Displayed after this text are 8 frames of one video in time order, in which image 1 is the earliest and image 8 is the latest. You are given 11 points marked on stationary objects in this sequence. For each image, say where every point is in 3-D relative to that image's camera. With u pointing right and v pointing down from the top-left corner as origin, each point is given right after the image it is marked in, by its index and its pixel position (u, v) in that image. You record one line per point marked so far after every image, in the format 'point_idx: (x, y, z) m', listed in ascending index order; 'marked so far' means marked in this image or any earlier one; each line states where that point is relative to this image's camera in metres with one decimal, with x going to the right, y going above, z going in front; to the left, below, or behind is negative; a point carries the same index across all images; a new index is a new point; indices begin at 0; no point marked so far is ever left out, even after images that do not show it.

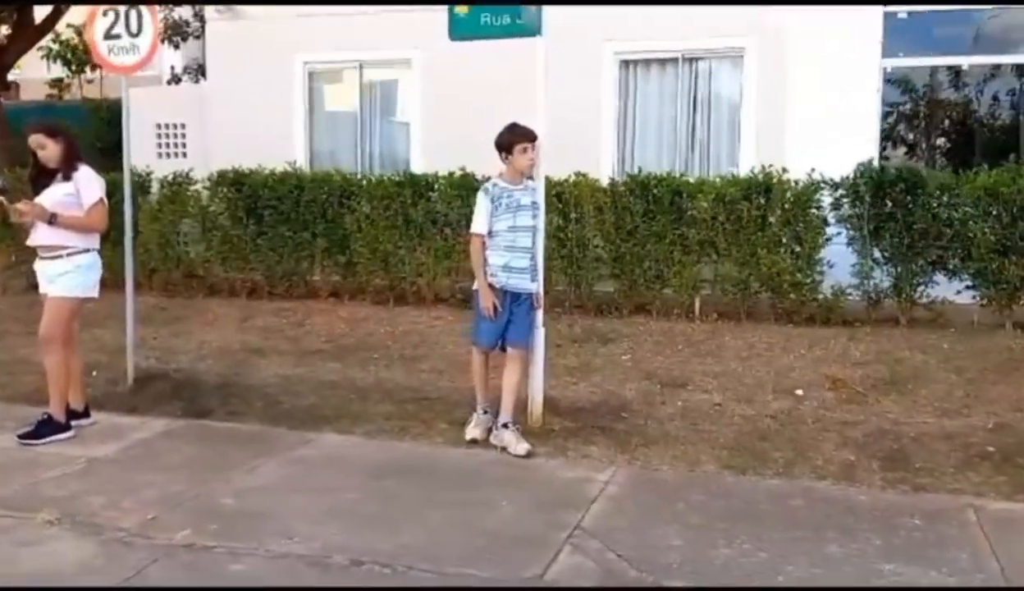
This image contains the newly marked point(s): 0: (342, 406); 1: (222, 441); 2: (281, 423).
0: (-1.2, -0.8, +6.7) m
1: (-1.9, -1.0, +6.0) m
2: (-1.6, -0.9, +6.4) m
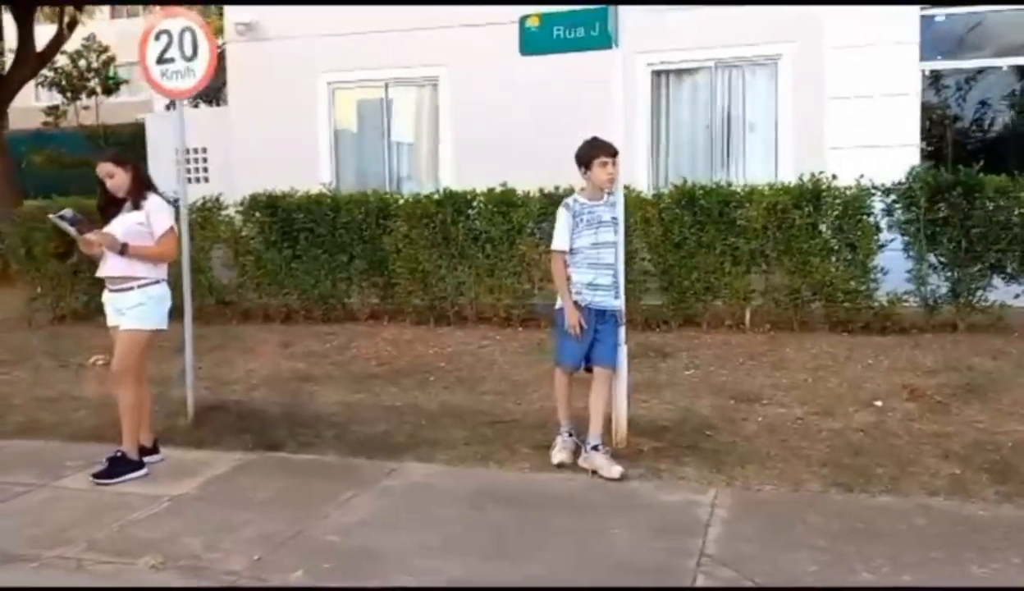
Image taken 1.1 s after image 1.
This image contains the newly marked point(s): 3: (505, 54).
0: (-0.7, -1.0, +6.5) m
1: (-1.3, -1.1, +5.8) m
2: (-1.1, -1.1, +6.2) m
3: (-0.1, +3.2, +12.0) m
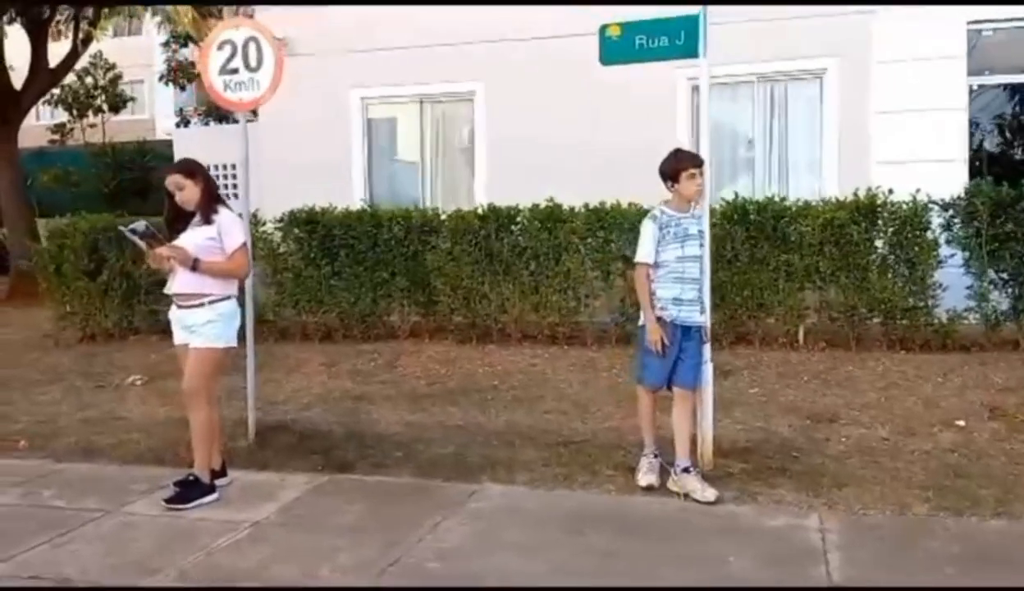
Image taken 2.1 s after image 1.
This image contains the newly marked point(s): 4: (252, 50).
0: (-0.2, -1.1, +6.3) m
1: (-0.8, -1.2, +5.5) m
2: (-0.5, -1.2, +6.0) m
3: (+0.4, +3.0, +11.9) m
4: (-1.9, +1.8, +6.5) m
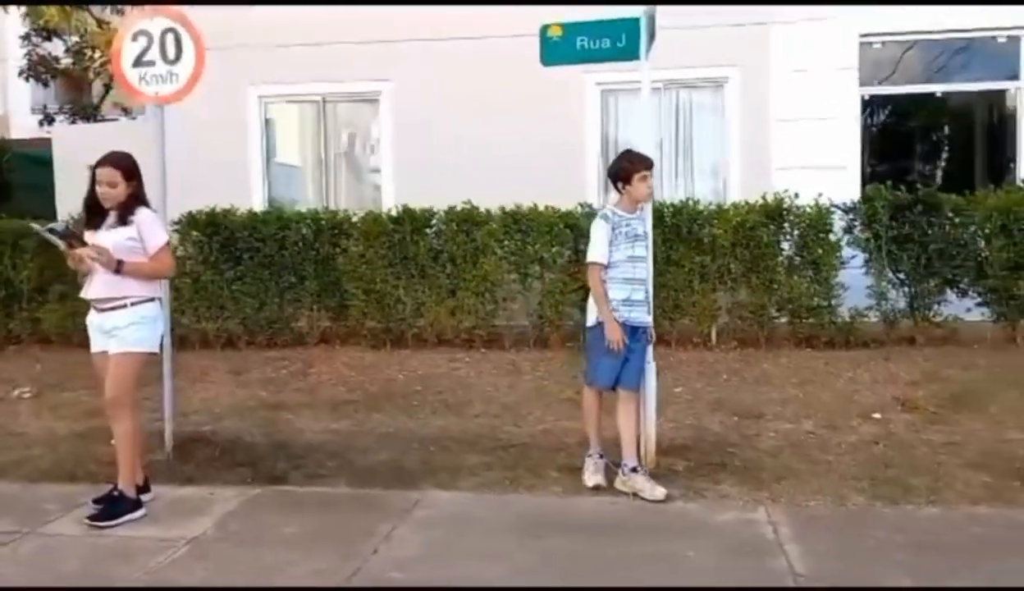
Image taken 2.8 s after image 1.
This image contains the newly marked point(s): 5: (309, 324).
0: (-0.6, -1.1, +6.2) m
1: (-1.1, -1.2, +5.3) m
2: (-0.9, -1.2, +5.8) m
3: (-0.8, +2.9, +11.8) m
4: (-2.3, +1.7, +6.2) m
5: (-2.3, -0.3, +10.2) m
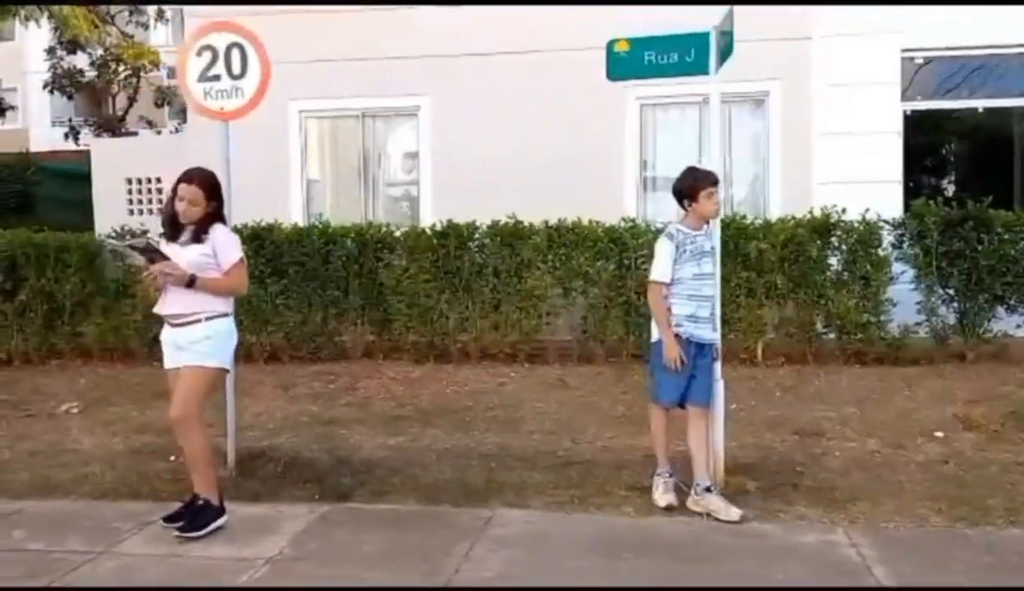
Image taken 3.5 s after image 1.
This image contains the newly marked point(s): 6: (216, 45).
0: (-0.1, -1.2, +6.1) m
1: (-0.7, -1.3, +5.3) m
2: (-0.5, -1.3, +5.7) m
3: (-0.3, +2.7, +11.8) m
4: (-1.9, +1.6, +6.2) m
5: (-1.8, -0.5, +10.1) m
6: (-2.0, +1.7, +6.2) m
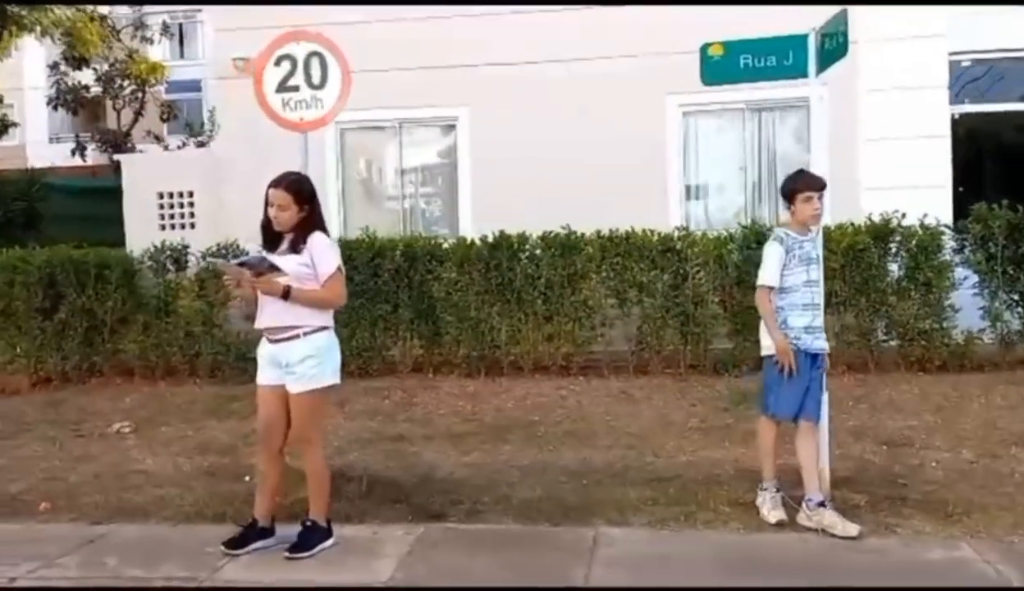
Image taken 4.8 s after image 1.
0: (+0.5, -1.3, +5.9) m
1: (0.0, -1.4, +5.1) m
2: (+0.2, -1.4, +5.5) m
3: (+0.2, +2.6, +11.7) m
4: (-1.3, +1.5, +6.0) m
5: (-1.2, -0.6, +10.0) m
6: (-1.4, +1.6, +6.0) m
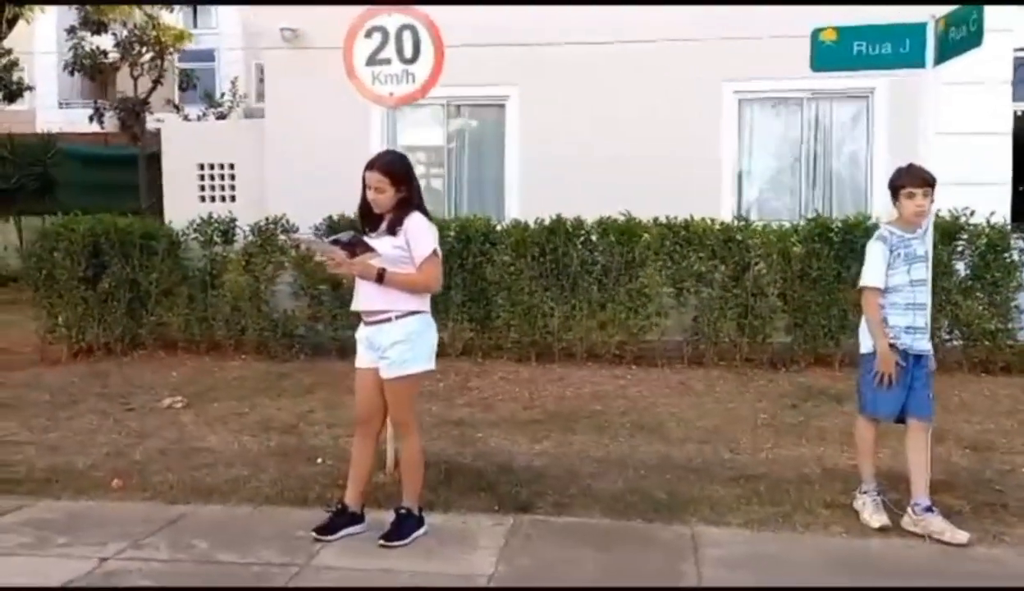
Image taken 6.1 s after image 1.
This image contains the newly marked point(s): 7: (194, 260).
0: (+1.0, -1.2, +5.8) m
1: (+0.5, -1.4, +4.9) m
2: (+0.7, -1.3, +5.4) m
3: (+0.9, +2.8, +11.5) m
4: (-0.7, +1.7, +5.8) m
5: (-0.6, -0.4, +9.8) m
6: (-0.8, +1.7, +5.8) m
7: (-3.6, +0.4, +10.3) m
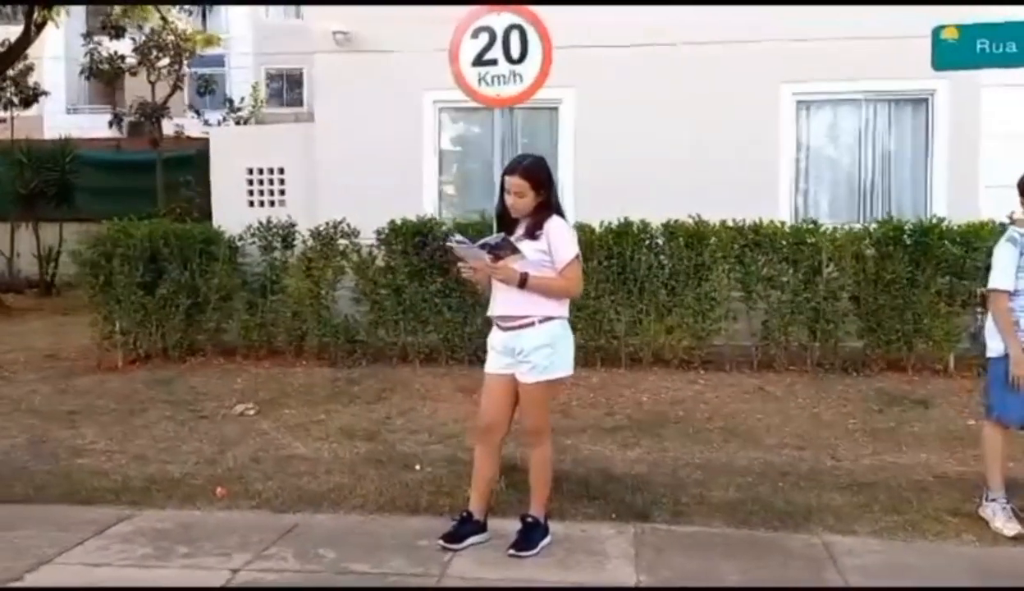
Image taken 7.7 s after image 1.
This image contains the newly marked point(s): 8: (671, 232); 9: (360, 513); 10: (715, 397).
0: (+1.7, -1.3, +5.7) m
1: (+1.2, -1.4, +4.8) m
2: (+1.4, -1.3, +5.3) m
3: (+1.6, +2.7, +11.4) m
4: (0.0, +1.6, +5.7) m
5: (+0.1, -0.5, +9.7) m
6: (-0.1, +1.7, +5.7) m
7: (-2.9, +0.3, +10.2) m
8: (+1.6, +0.7, +9.4) m
9: (-0.9, -1.3, +5.5) m
10: (+1.8, -0.9, +8.3) m
